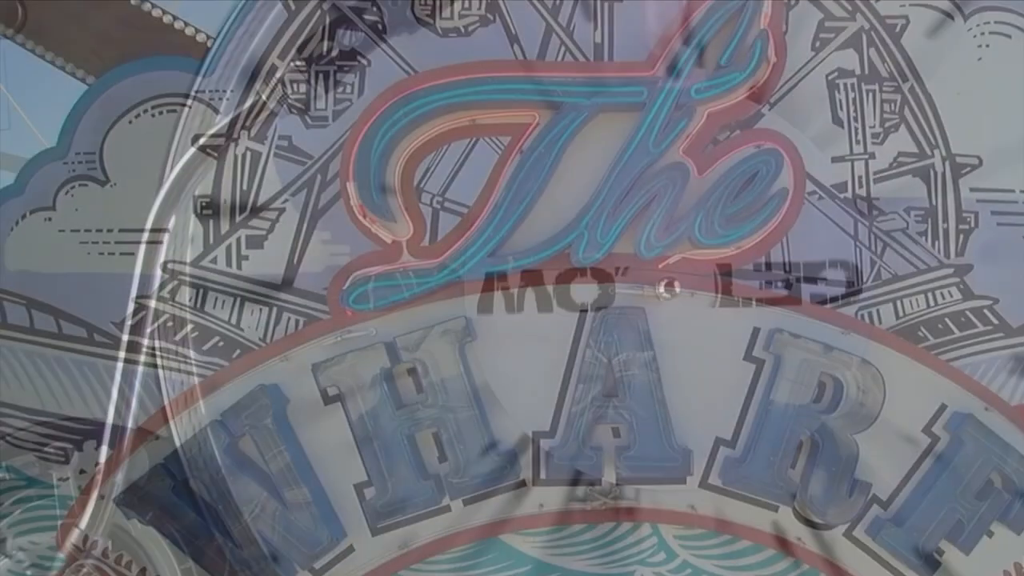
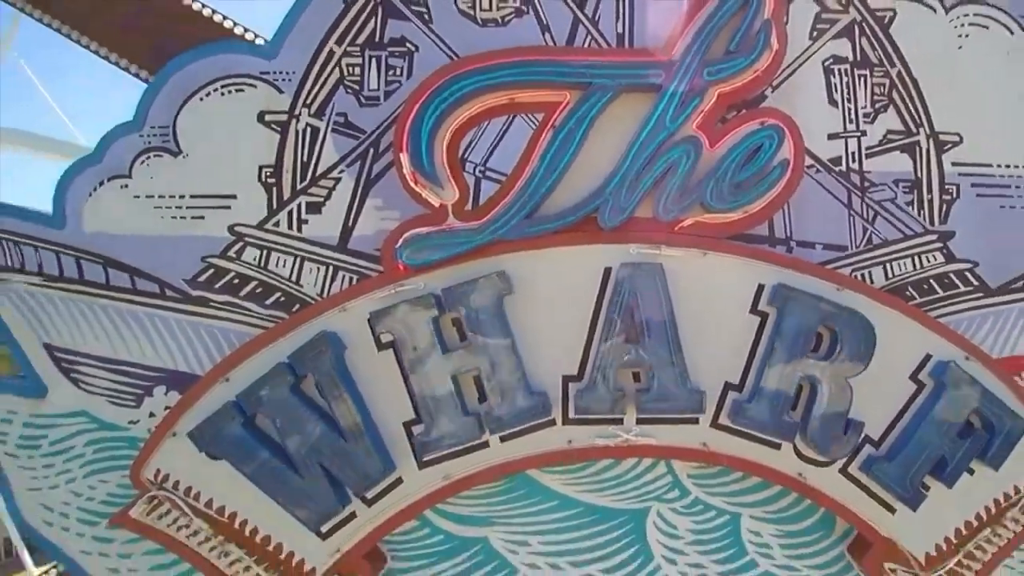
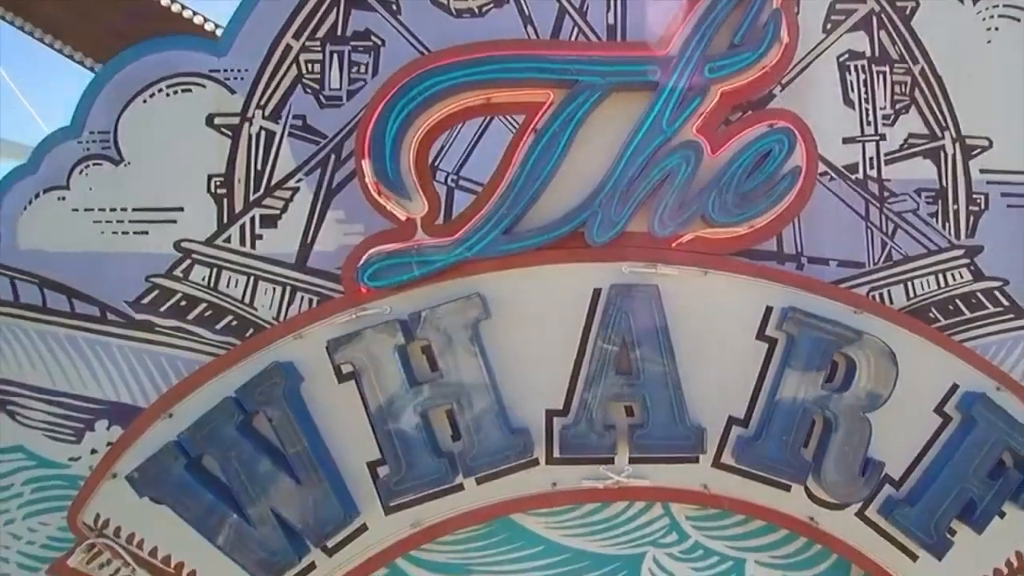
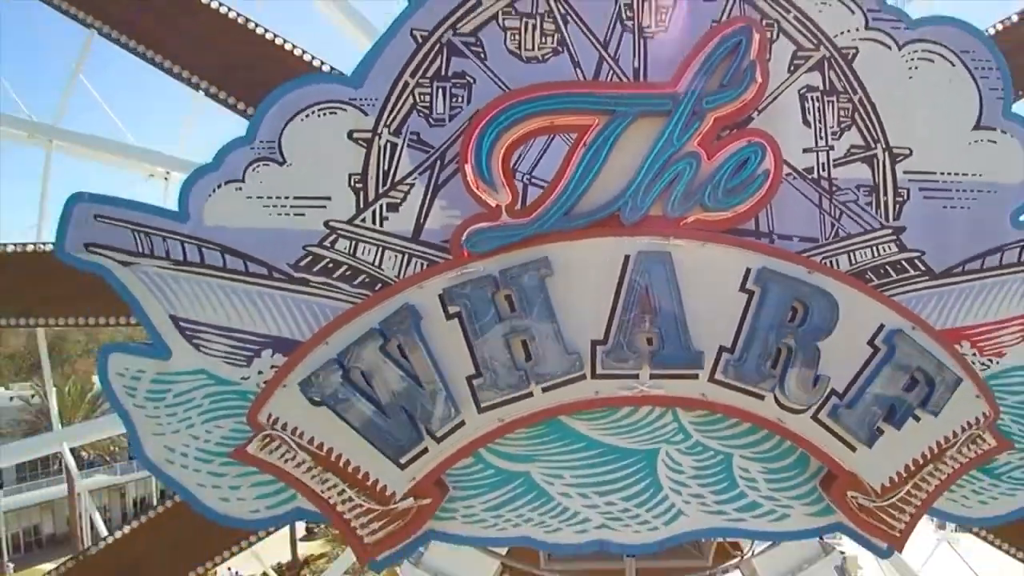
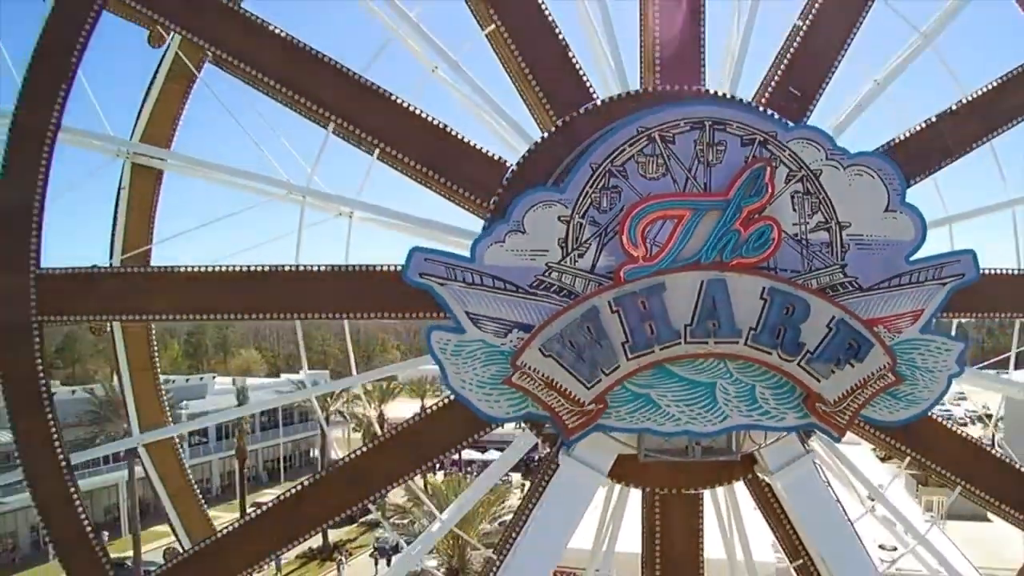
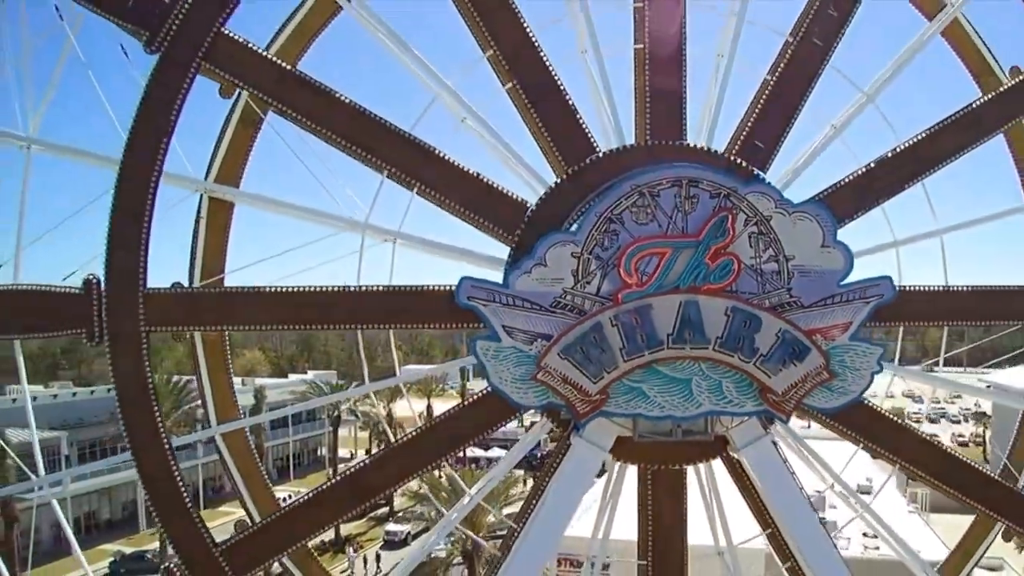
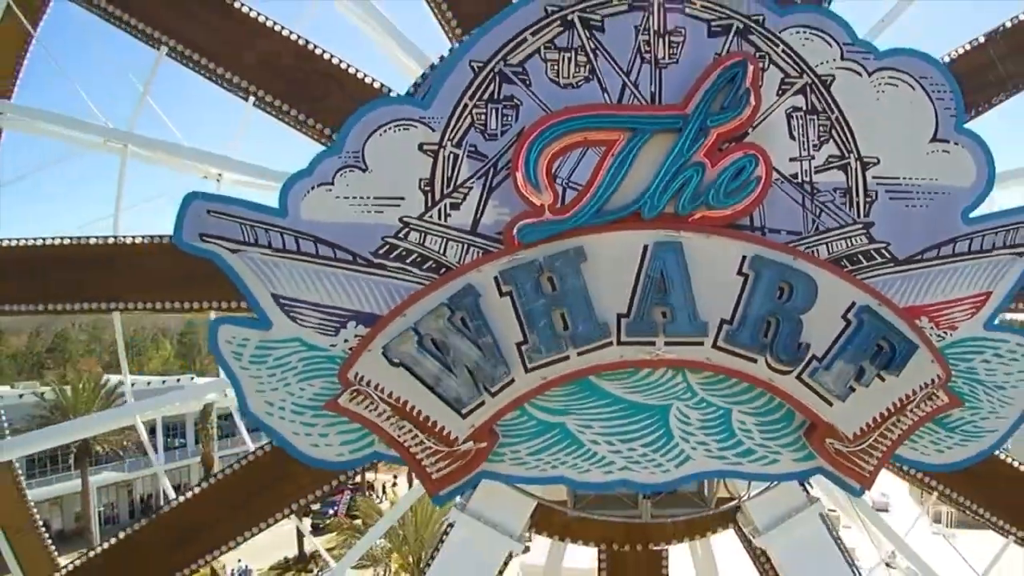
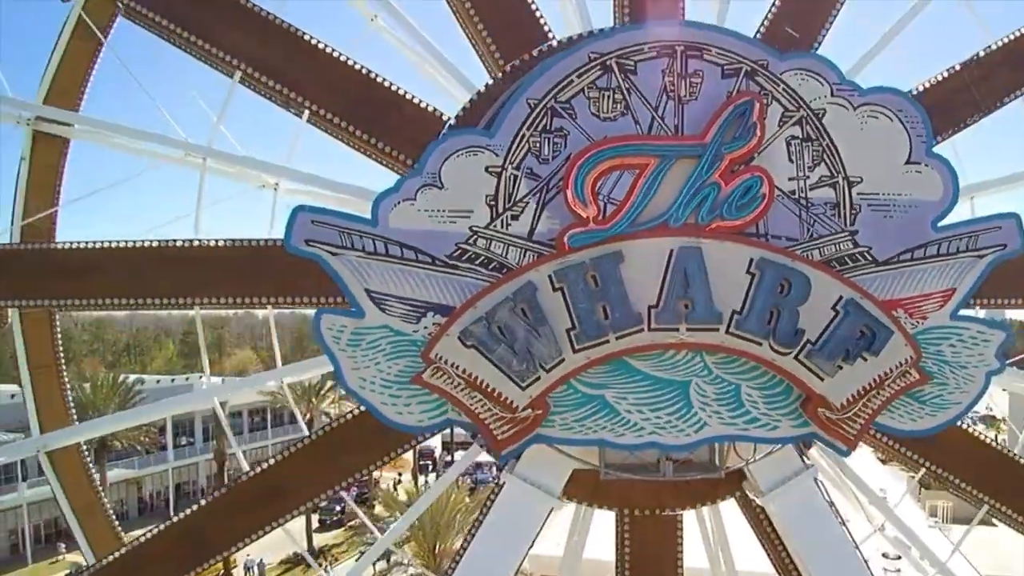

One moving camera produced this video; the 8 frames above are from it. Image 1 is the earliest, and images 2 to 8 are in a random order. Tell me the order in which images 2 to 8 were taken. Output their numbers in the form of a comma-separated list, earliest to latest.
3, 2, 4, 7, 8, 5, 6
